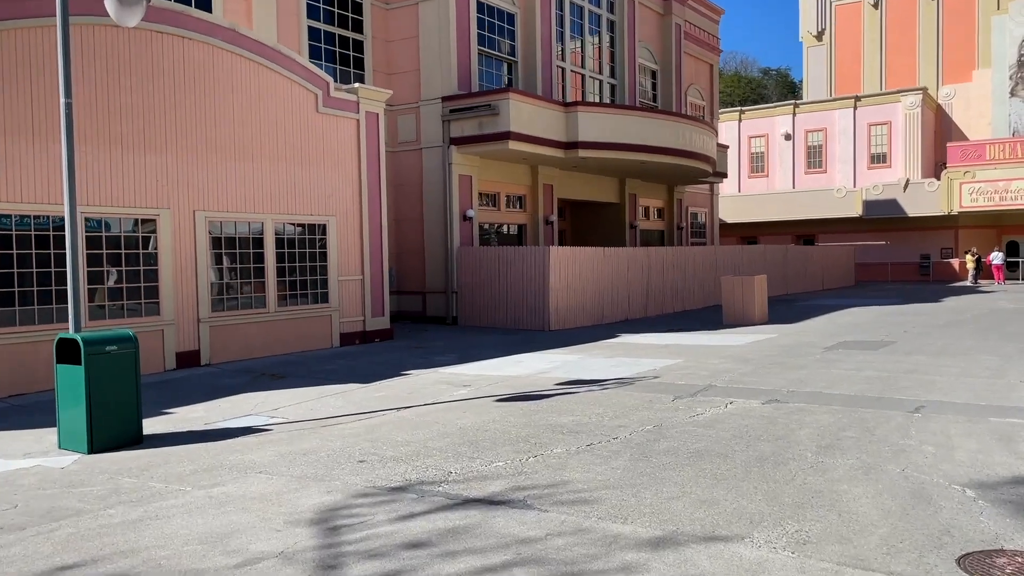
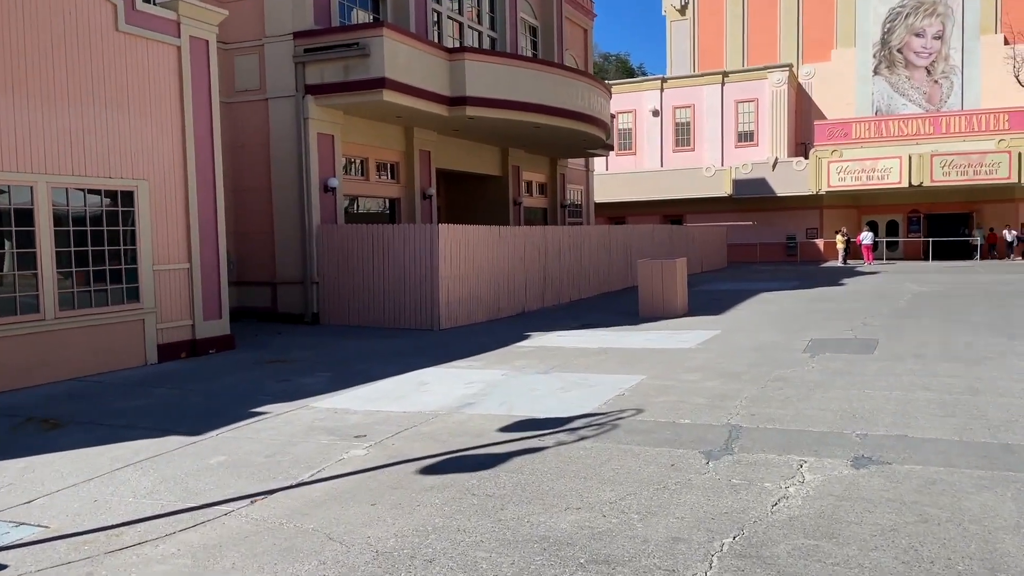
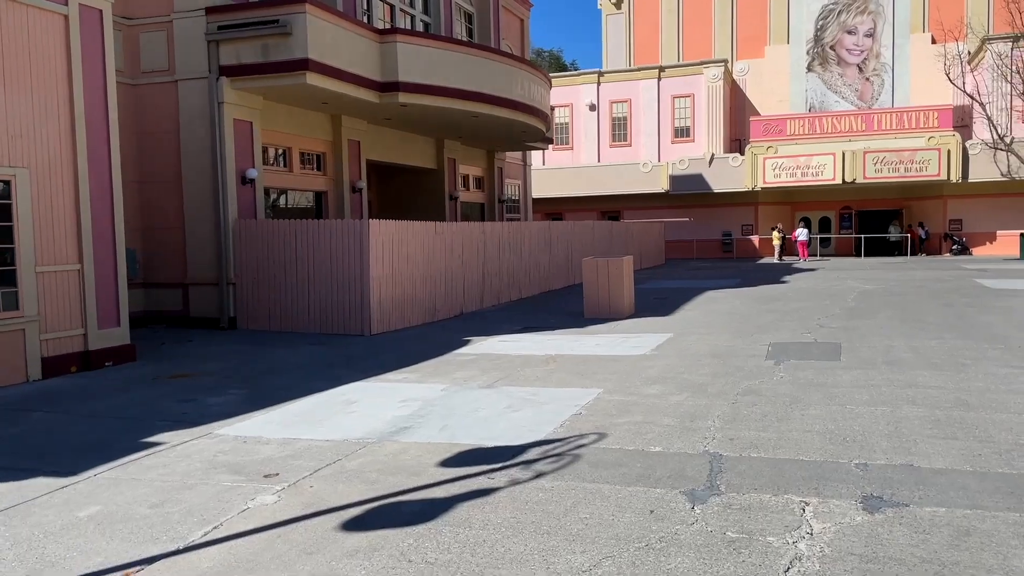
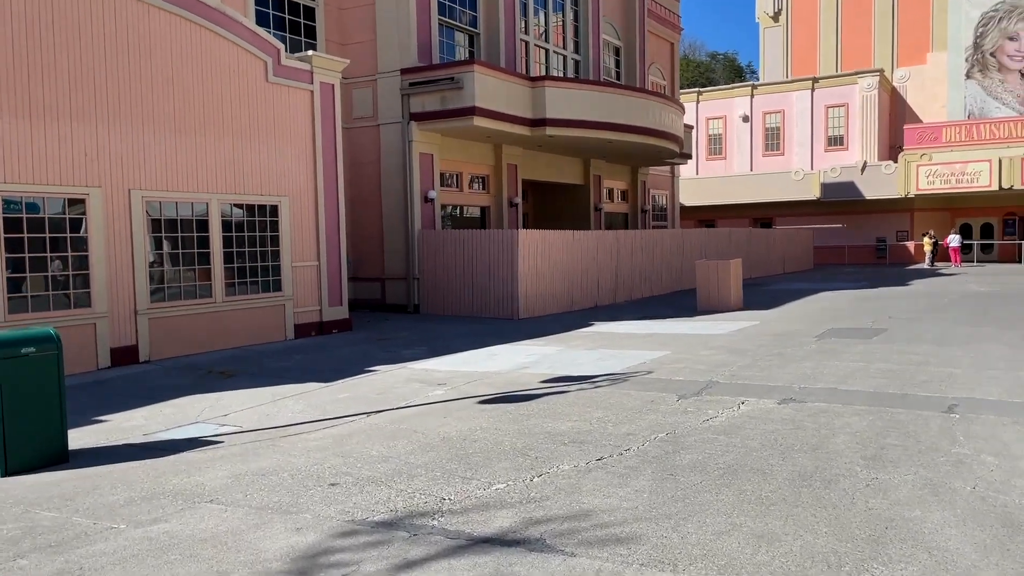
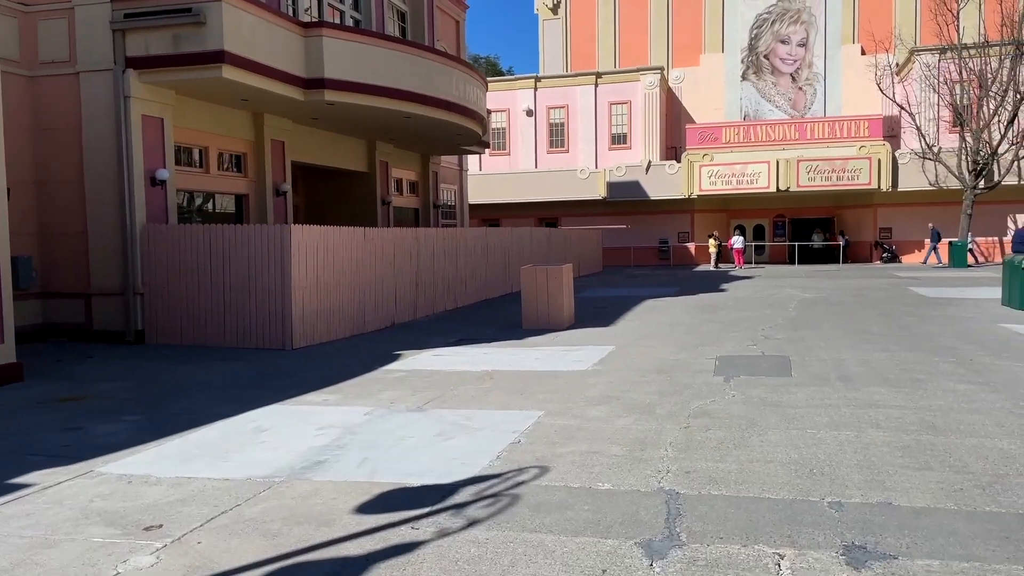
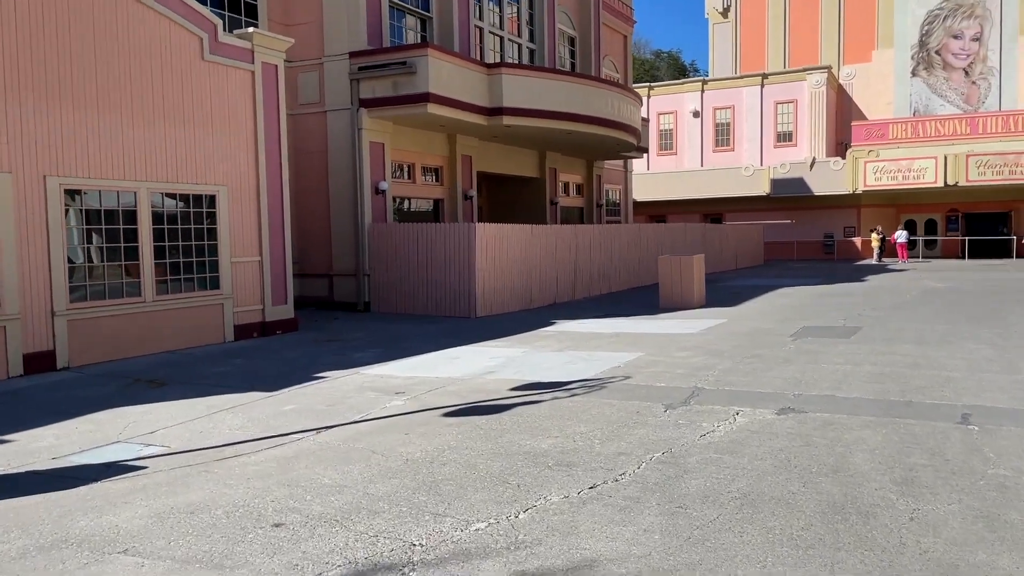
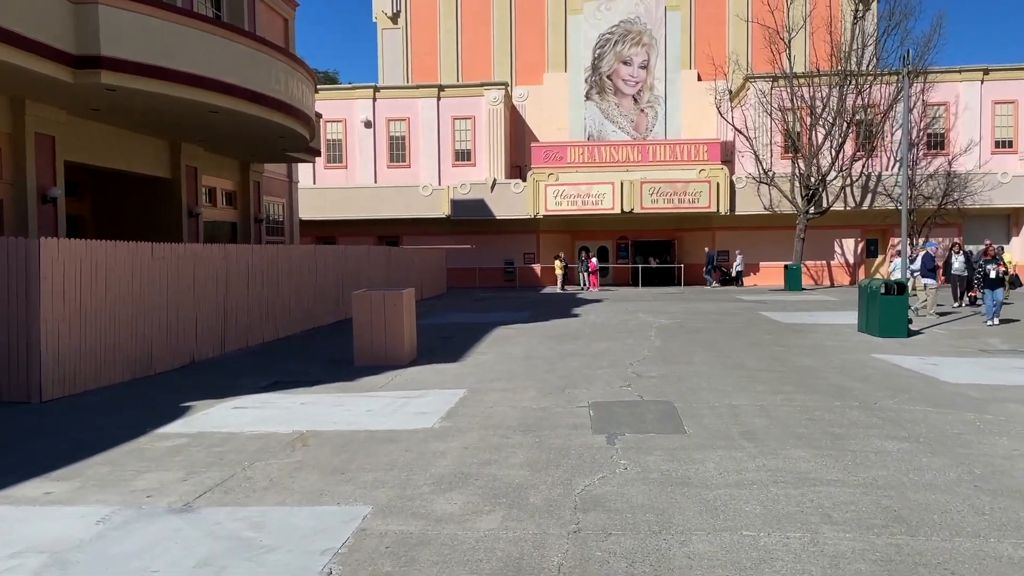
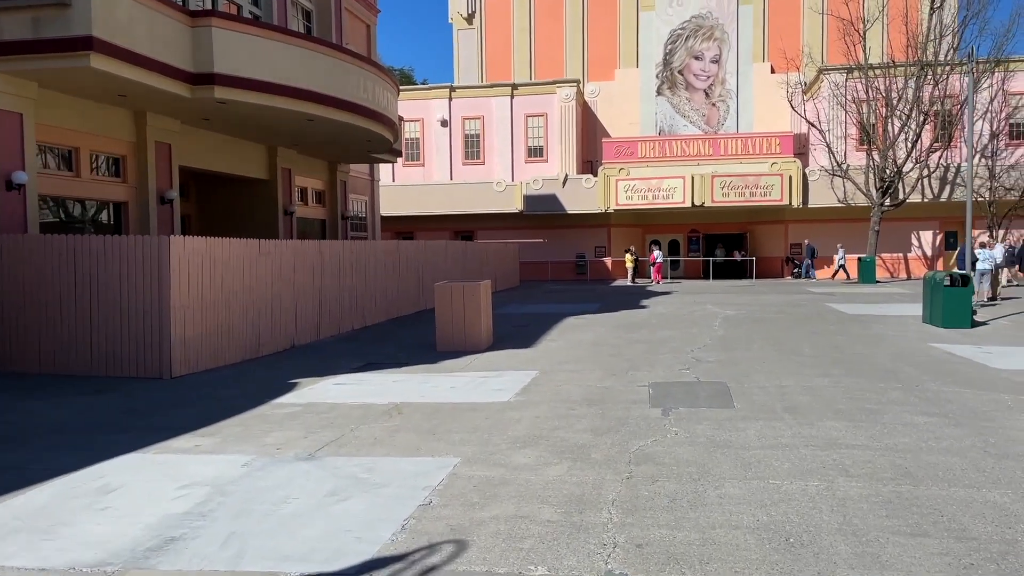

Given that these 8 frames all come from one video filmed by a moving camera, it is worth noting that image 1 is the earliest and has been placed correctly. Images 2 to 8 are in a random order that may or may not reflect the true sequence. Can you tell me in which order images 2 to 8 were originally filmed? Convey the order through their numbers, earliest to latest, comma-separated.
4, 6, 2, 3, 5, 8, 7
